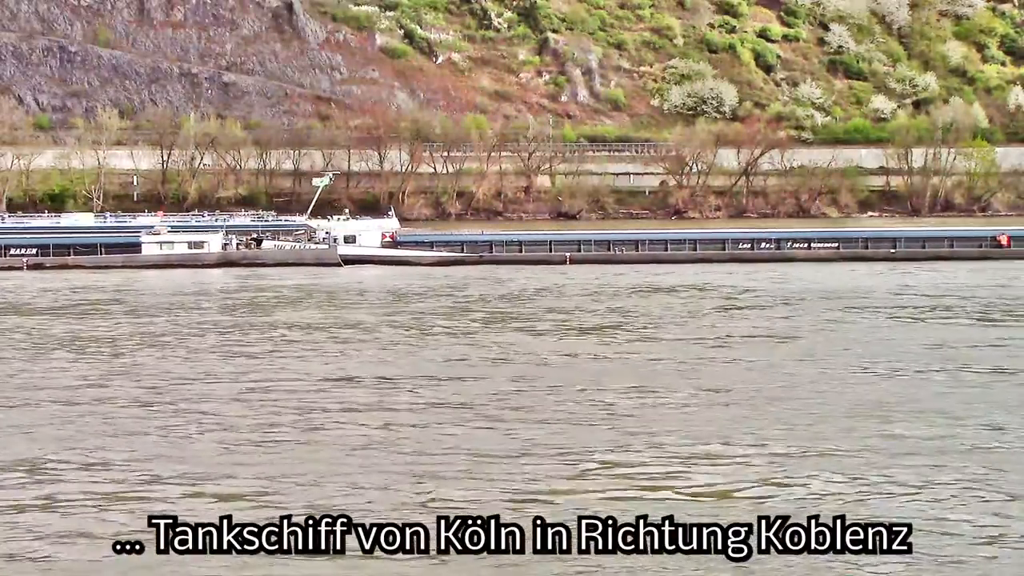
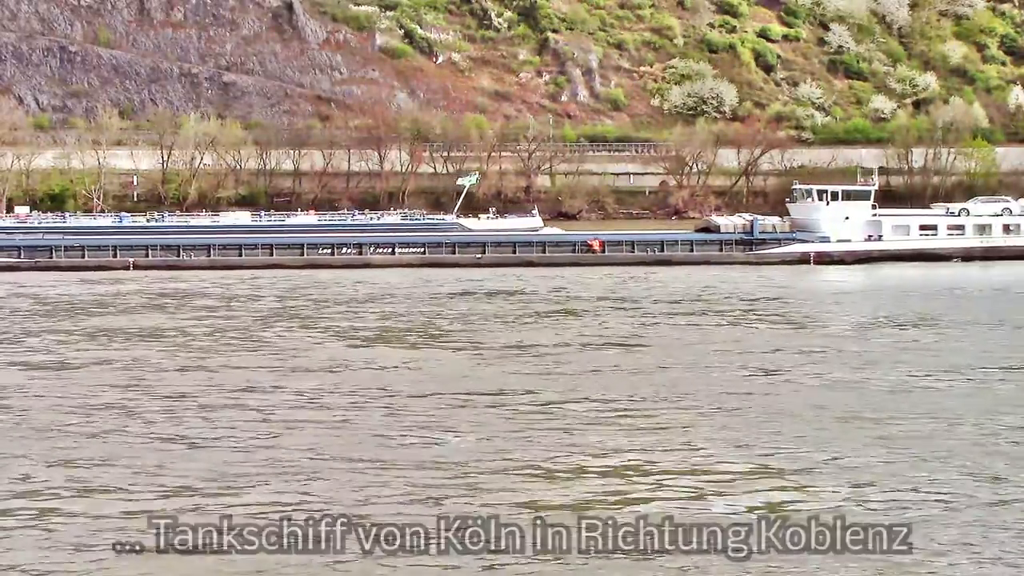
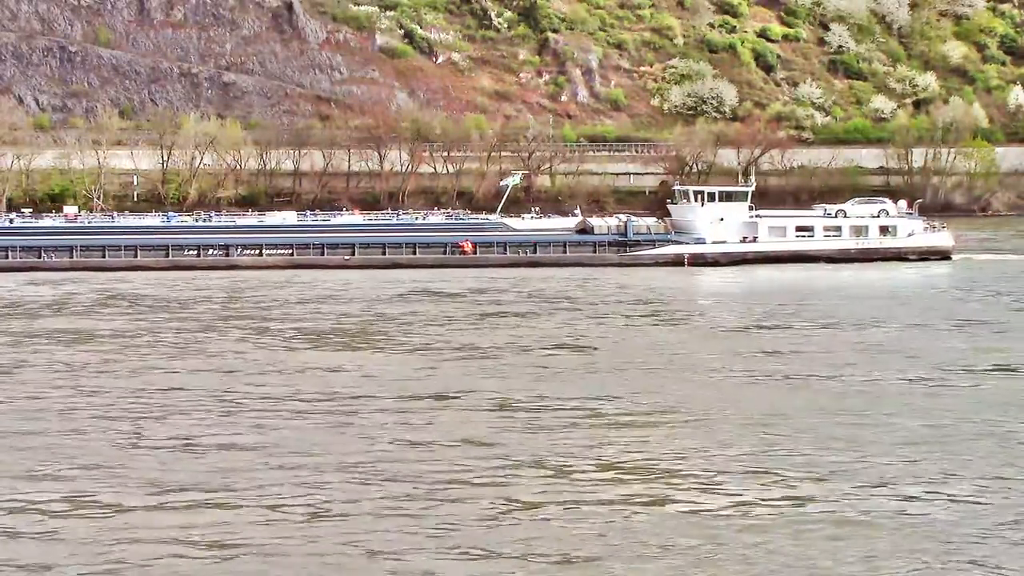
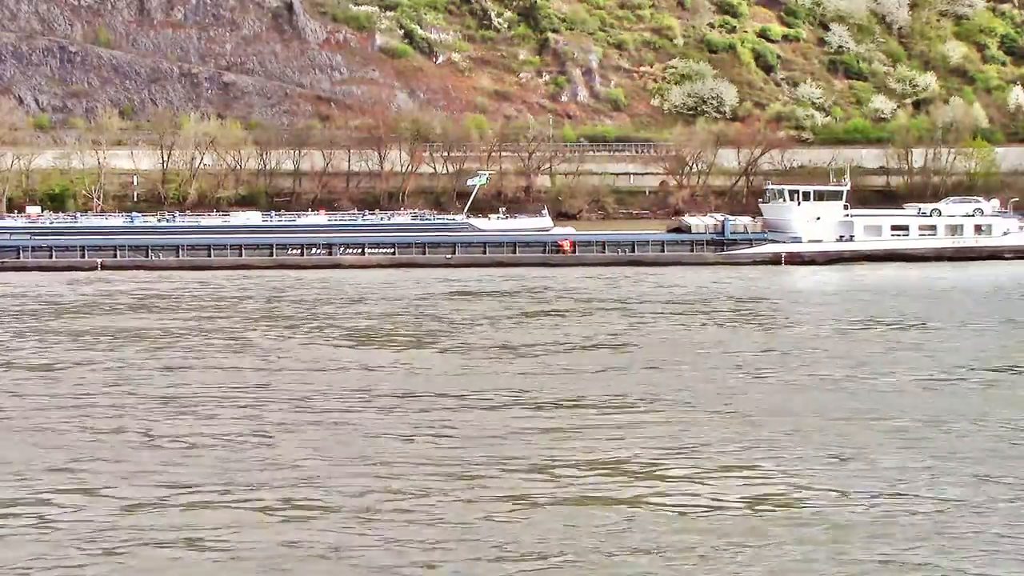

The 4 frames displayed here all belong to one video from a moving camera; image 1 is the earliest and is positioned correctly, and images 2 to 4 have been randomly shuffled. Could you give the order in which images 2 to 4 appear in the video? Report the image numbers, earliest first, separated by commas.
2, 4, 3
